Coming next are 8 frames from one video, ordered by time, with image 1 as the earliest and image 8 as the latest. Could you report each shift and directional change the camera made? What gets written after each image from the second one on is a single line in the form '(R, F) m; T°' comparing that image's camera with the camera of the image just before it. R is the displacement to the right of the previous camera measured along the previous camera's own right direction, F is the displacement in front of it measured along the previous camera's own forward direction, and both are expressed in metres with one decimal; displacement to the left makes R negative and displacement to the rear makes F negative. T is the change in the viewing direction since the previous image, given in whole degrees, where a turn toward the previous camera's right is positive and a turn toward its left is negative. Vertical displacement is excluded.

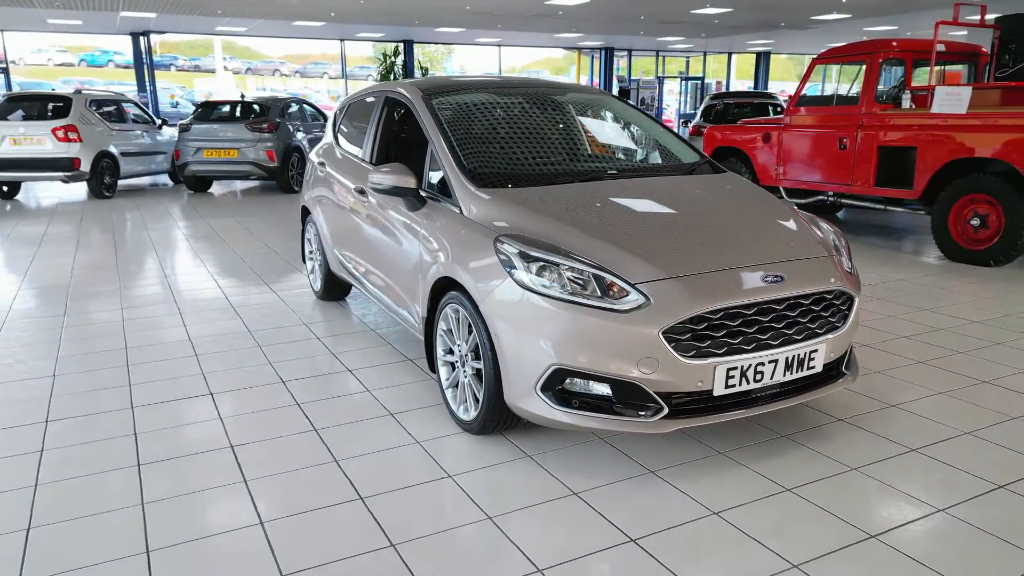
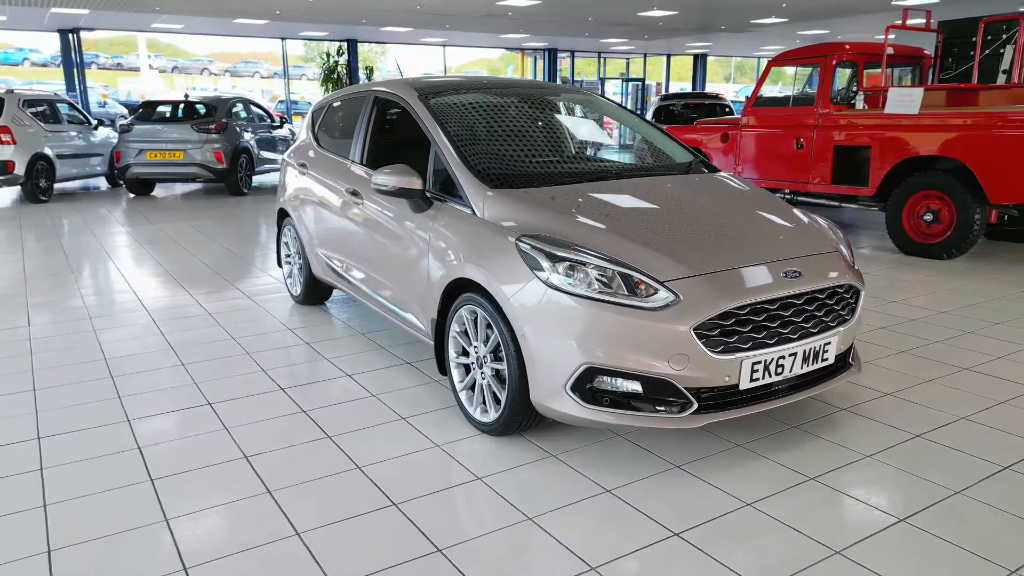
(-0.3, 0.0) m; +5°
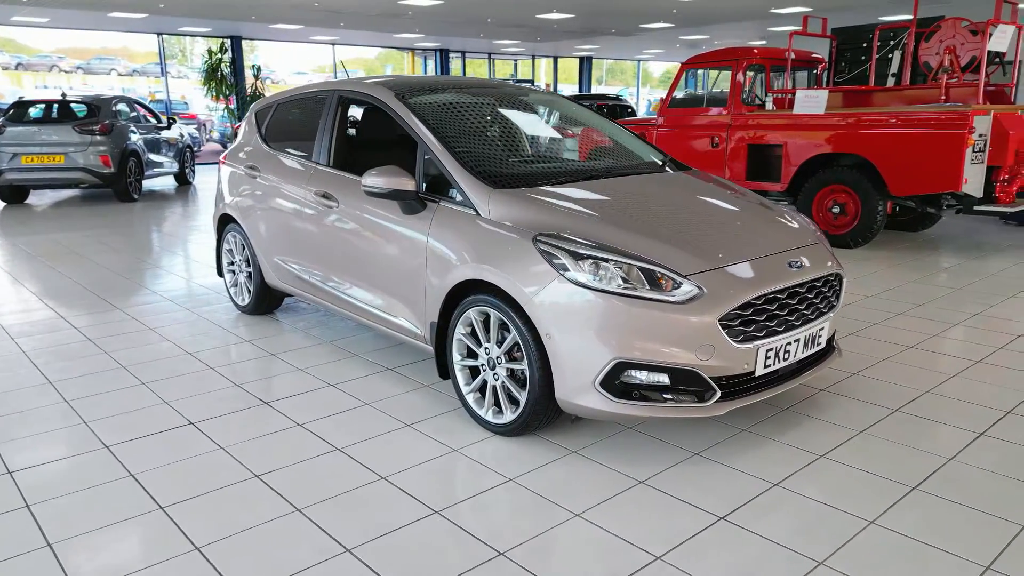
(-0.5, 0.0) m; +9°
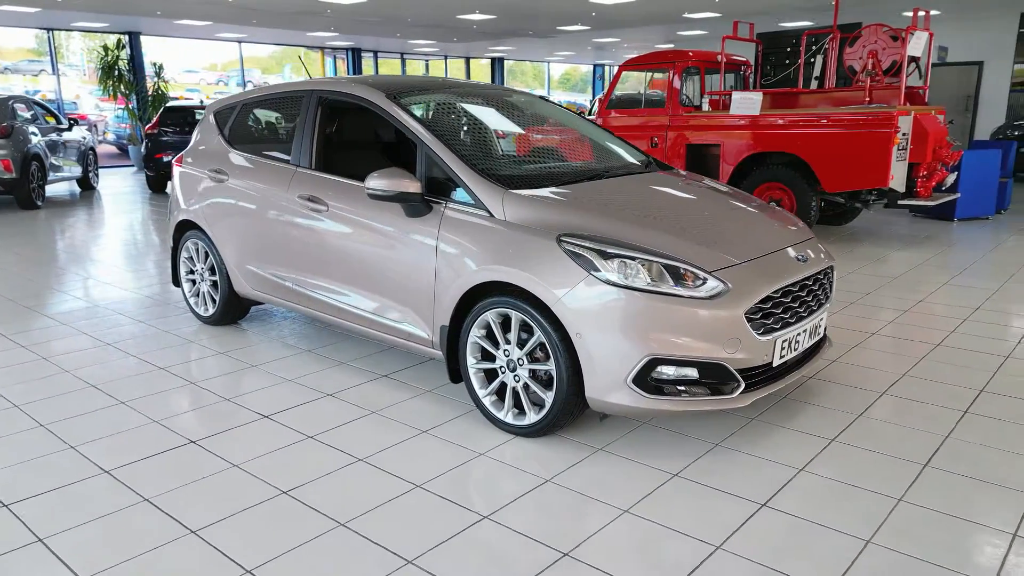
(-0.4, 0.0) m; +7°
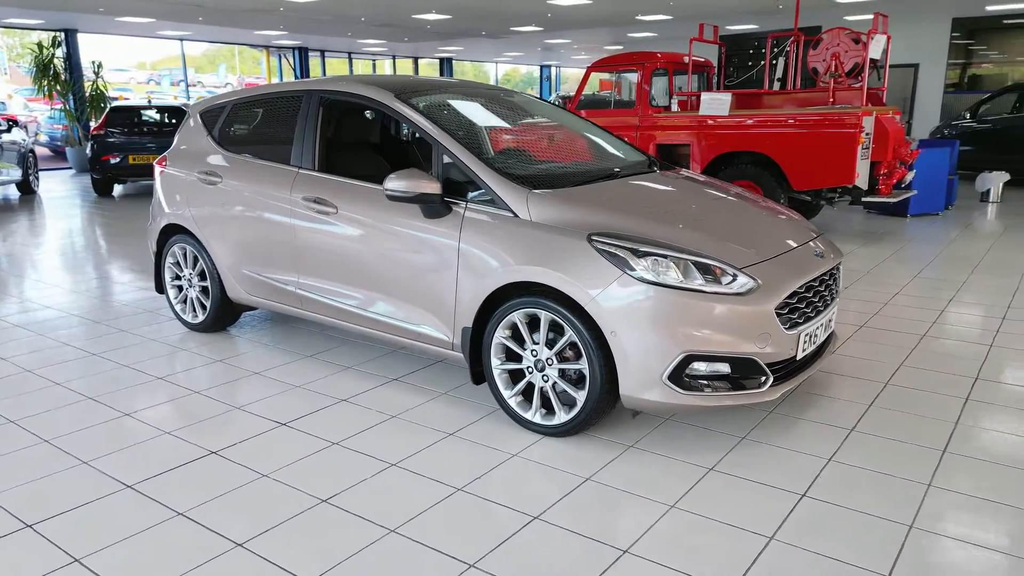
(-0.3, 0.0) m; +4°
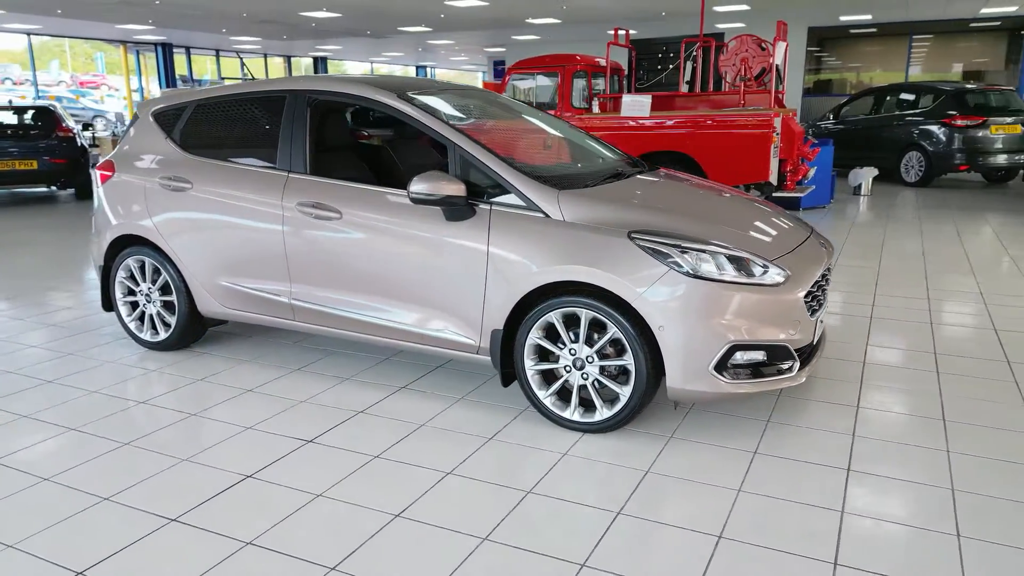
(-0.6, +0.1) m; +10°
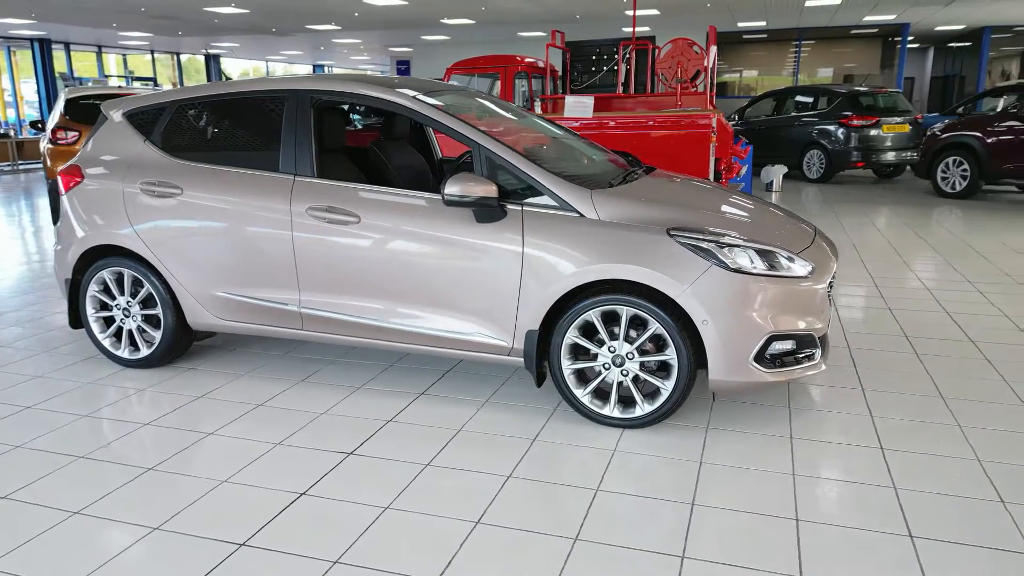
(-0.5, 0.0) m; +8°
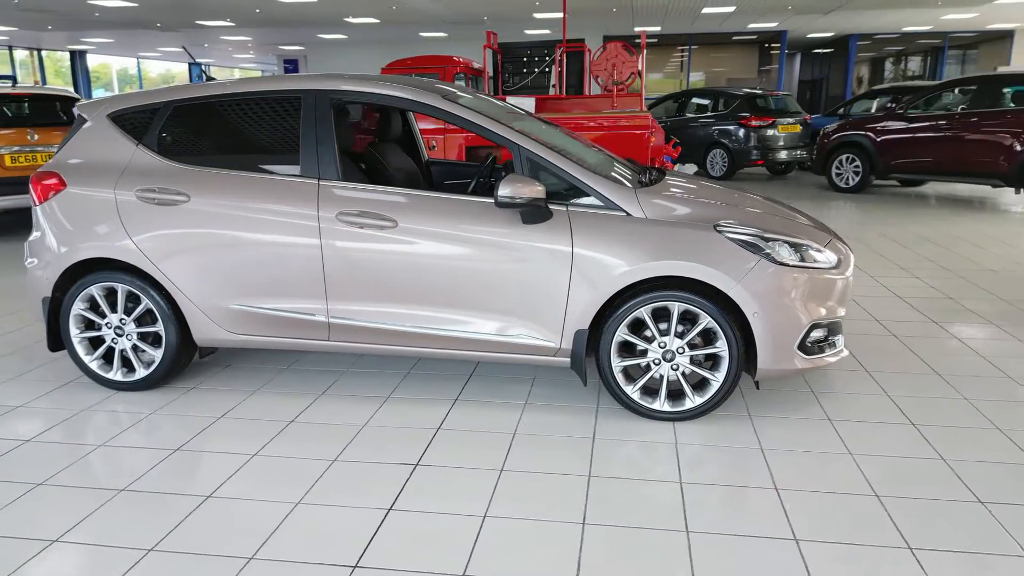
(-0.6, +0.1) m; +9°
